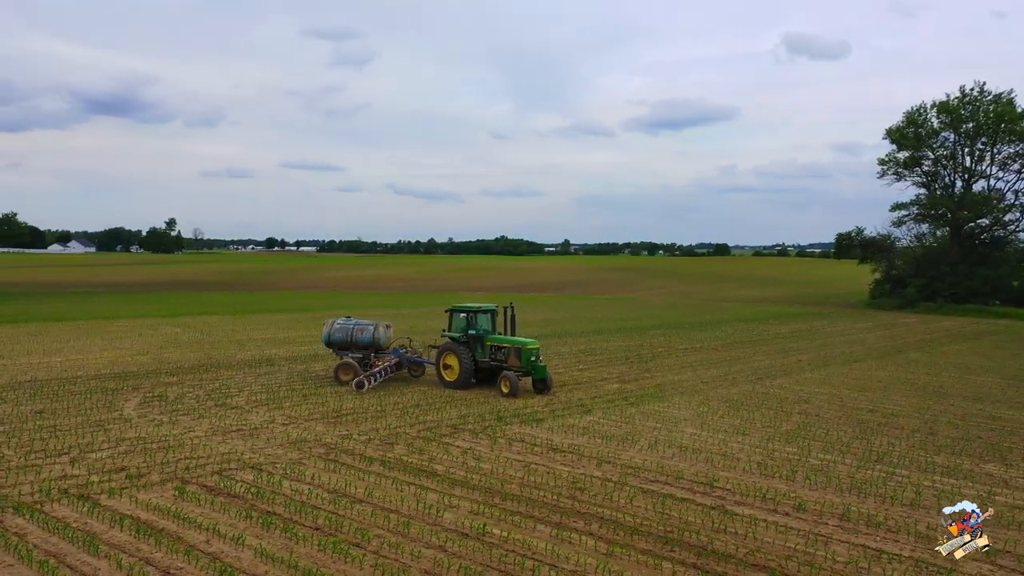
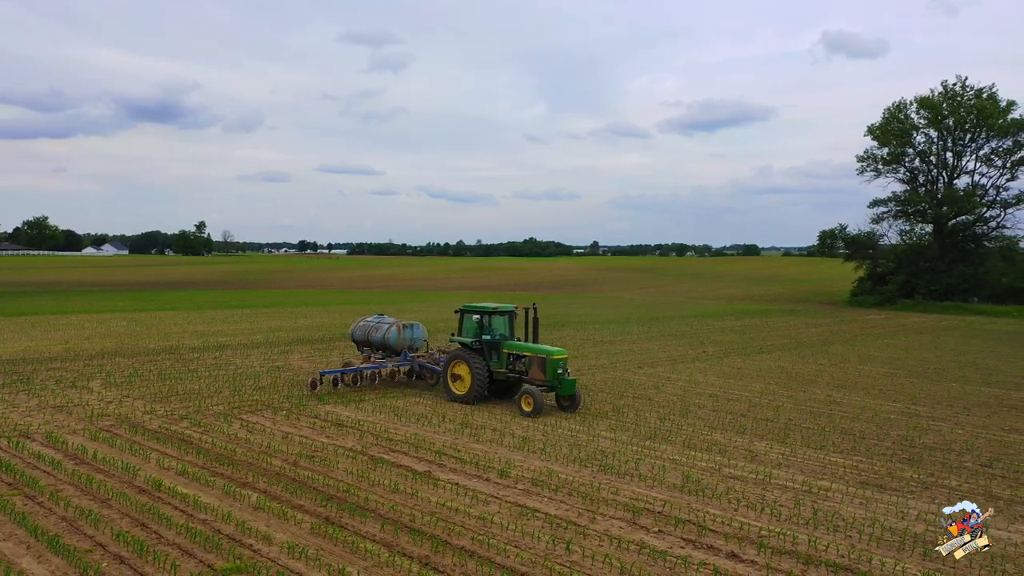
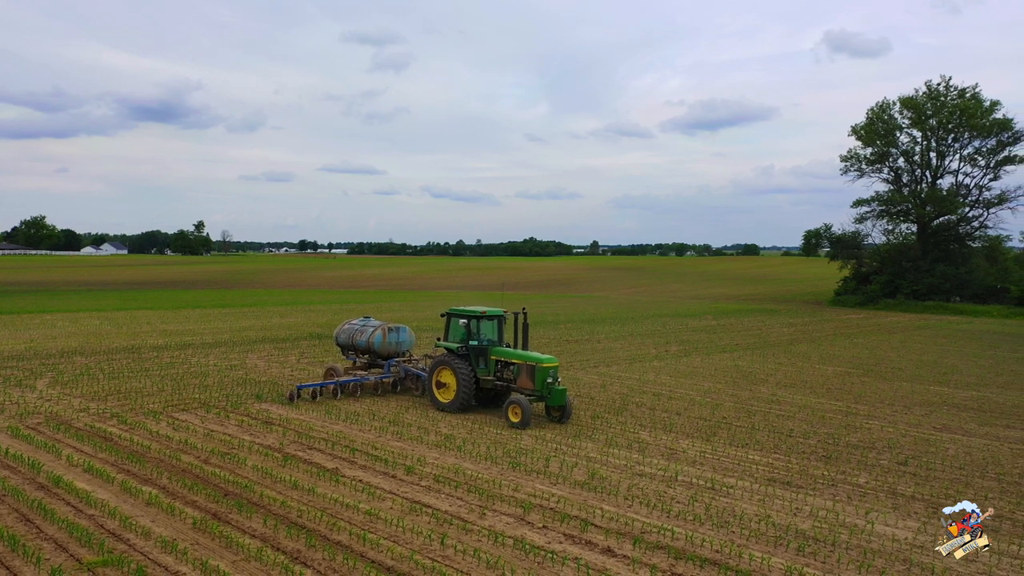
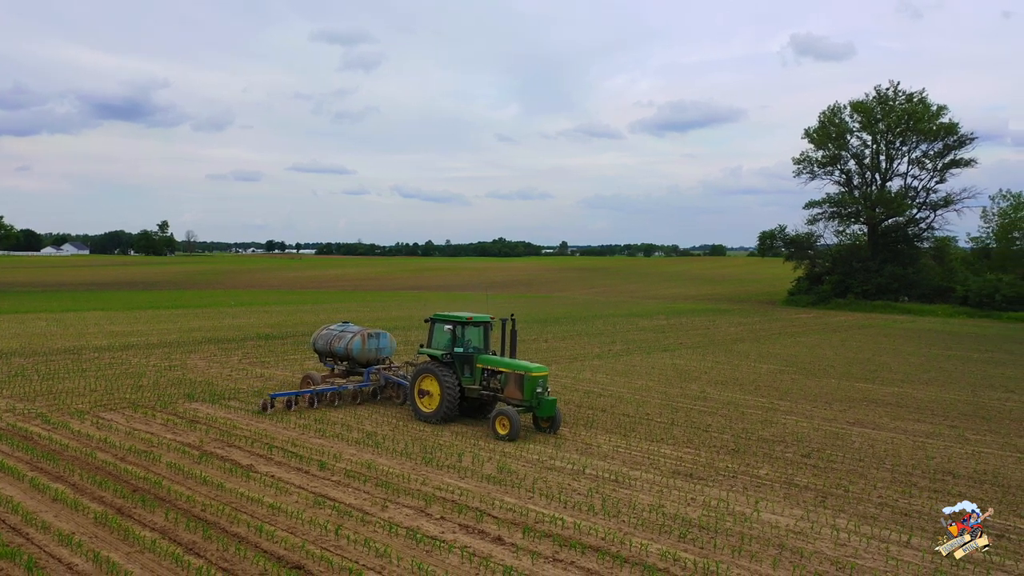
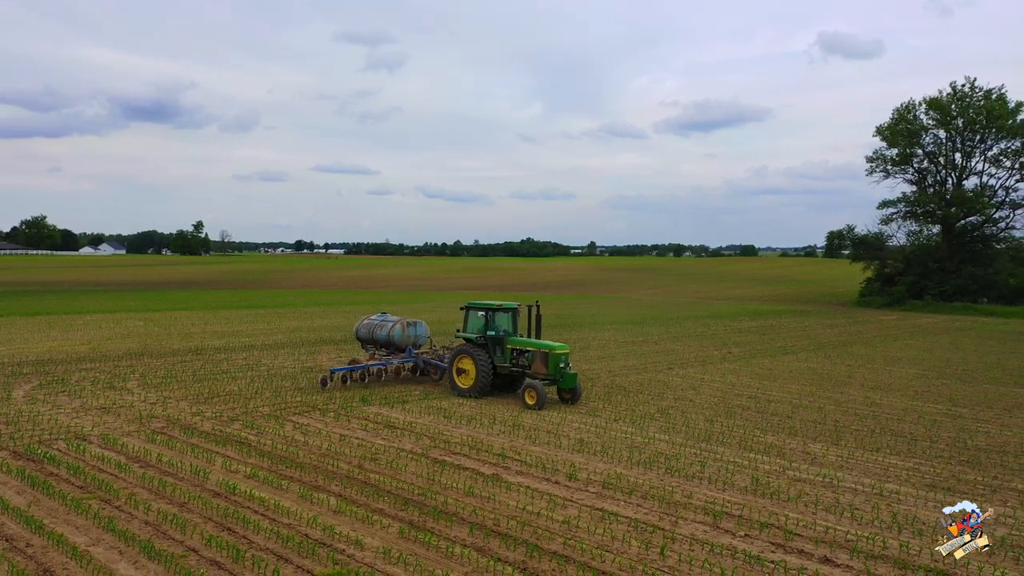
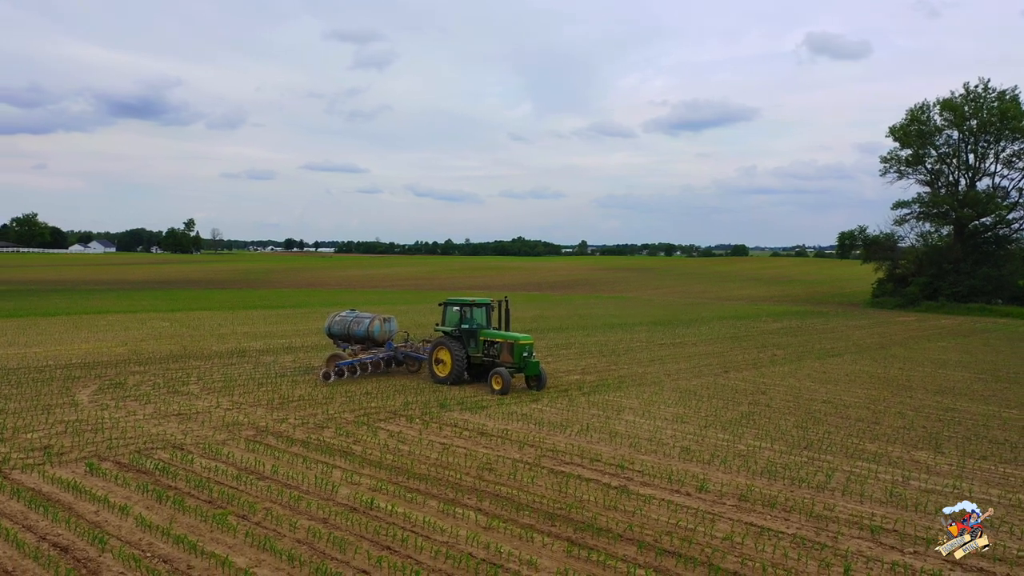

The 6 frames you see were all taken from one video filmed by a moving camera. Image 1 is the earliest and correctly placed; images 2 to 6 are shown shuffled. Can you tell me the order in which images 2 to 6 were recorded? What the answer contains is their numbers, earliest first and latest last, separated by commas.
6, 5, 2, 3, 4
